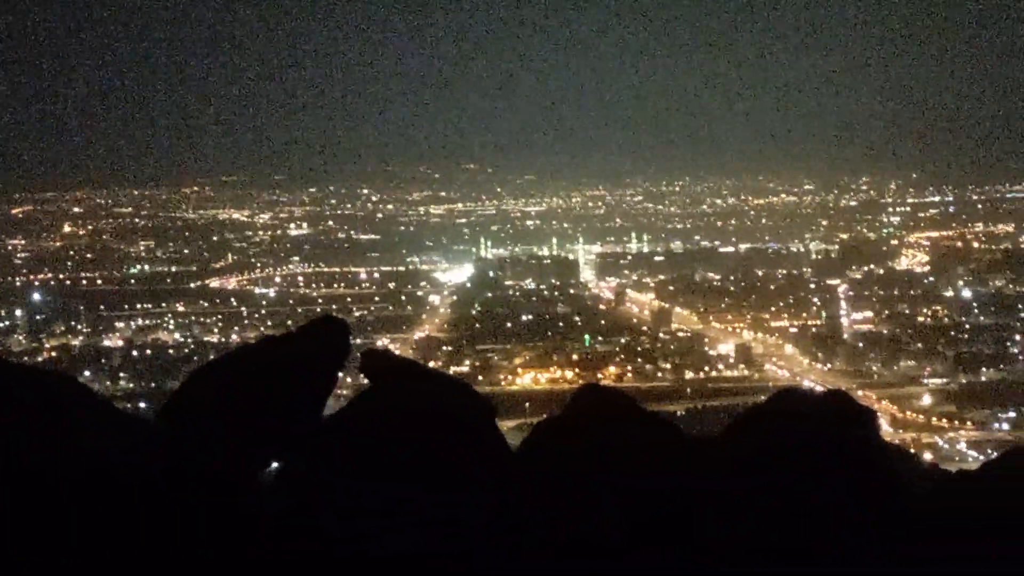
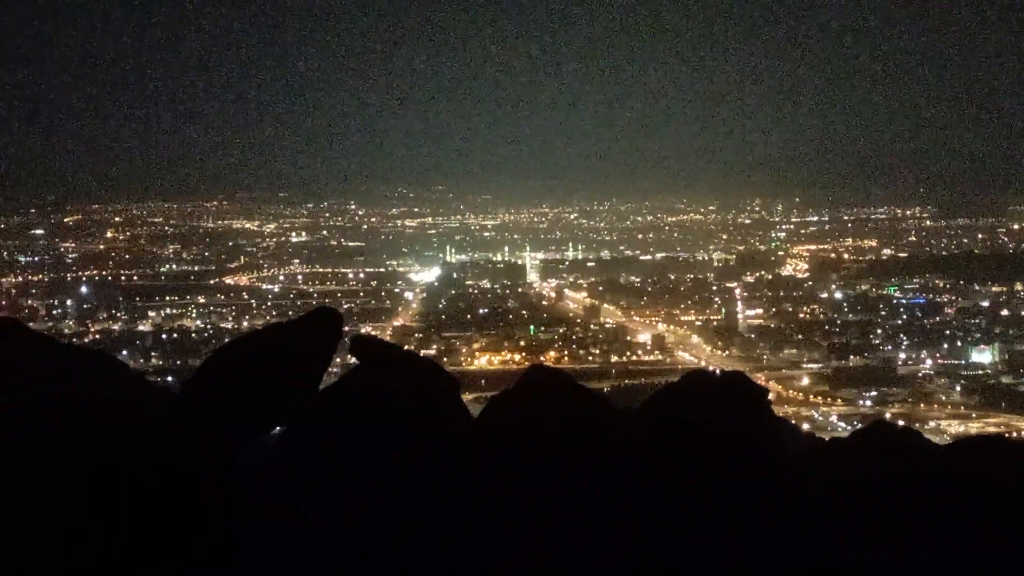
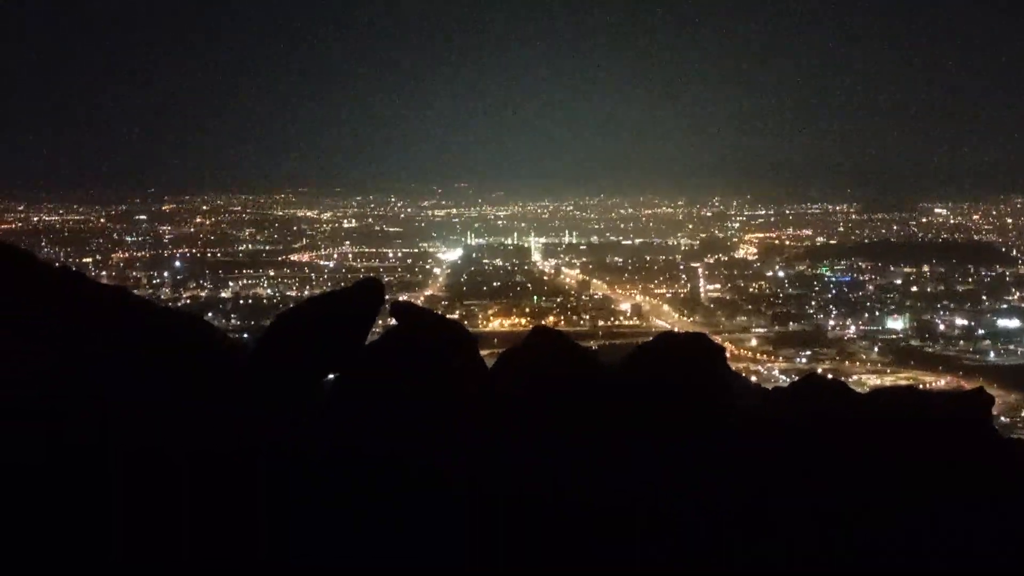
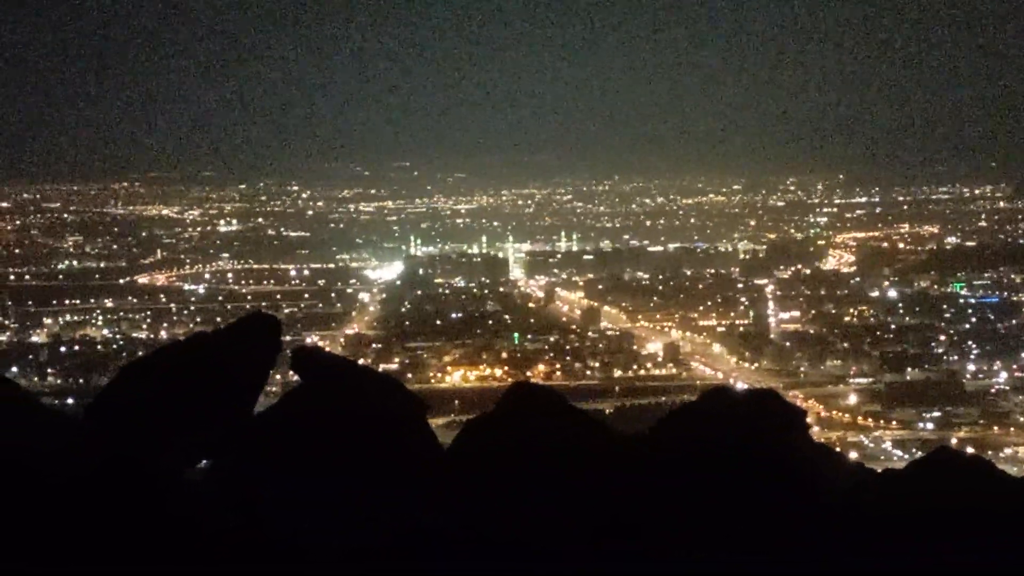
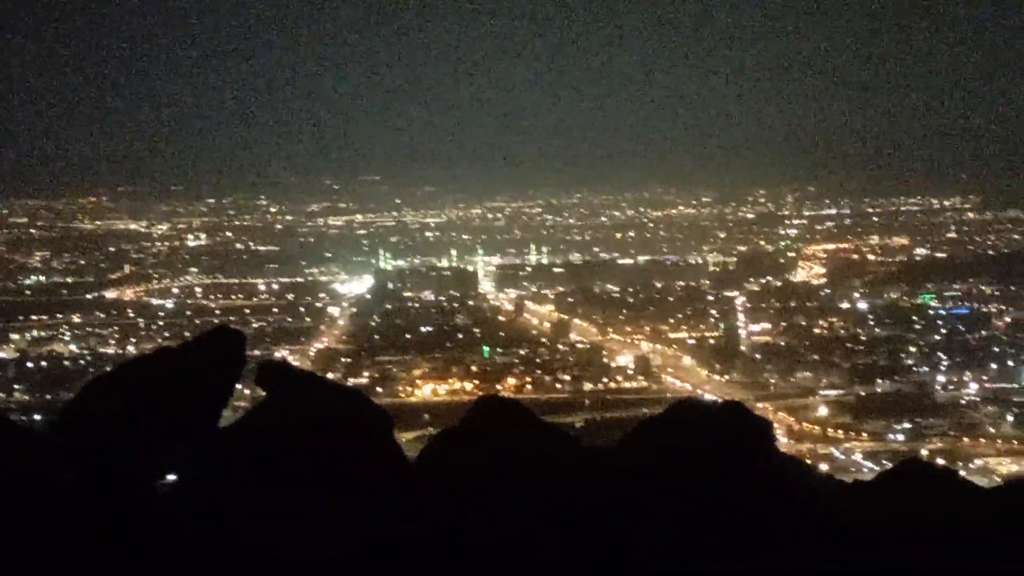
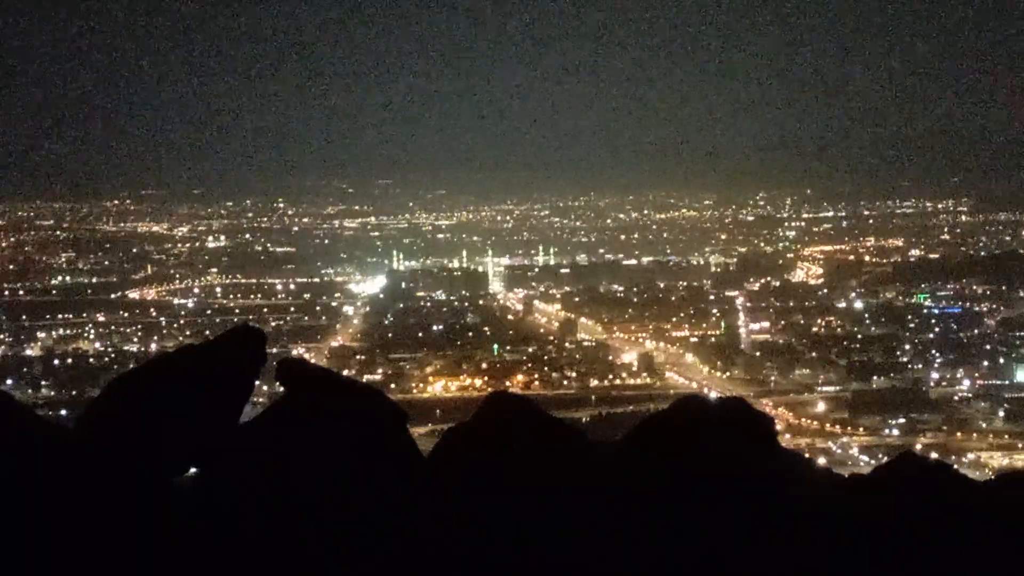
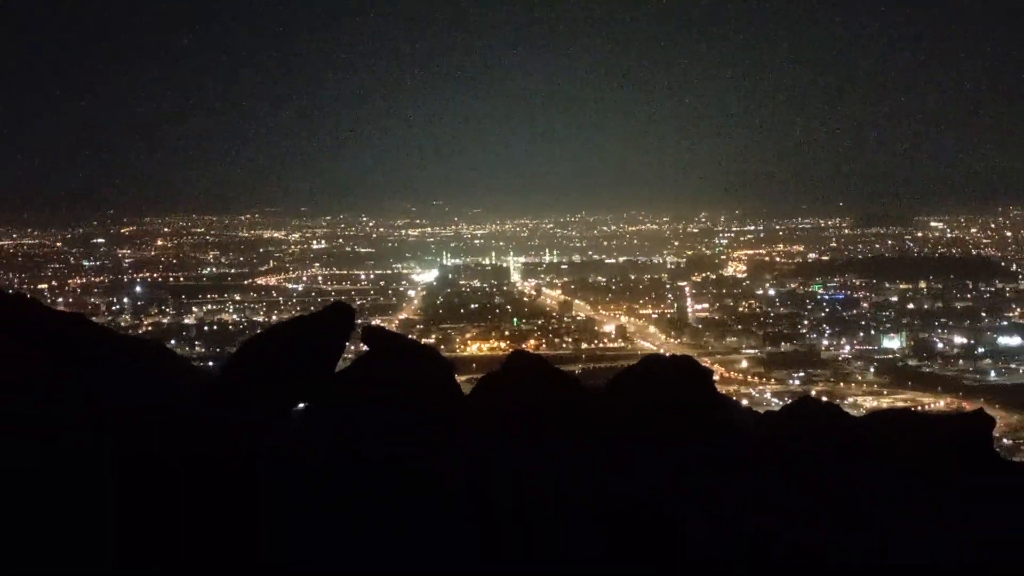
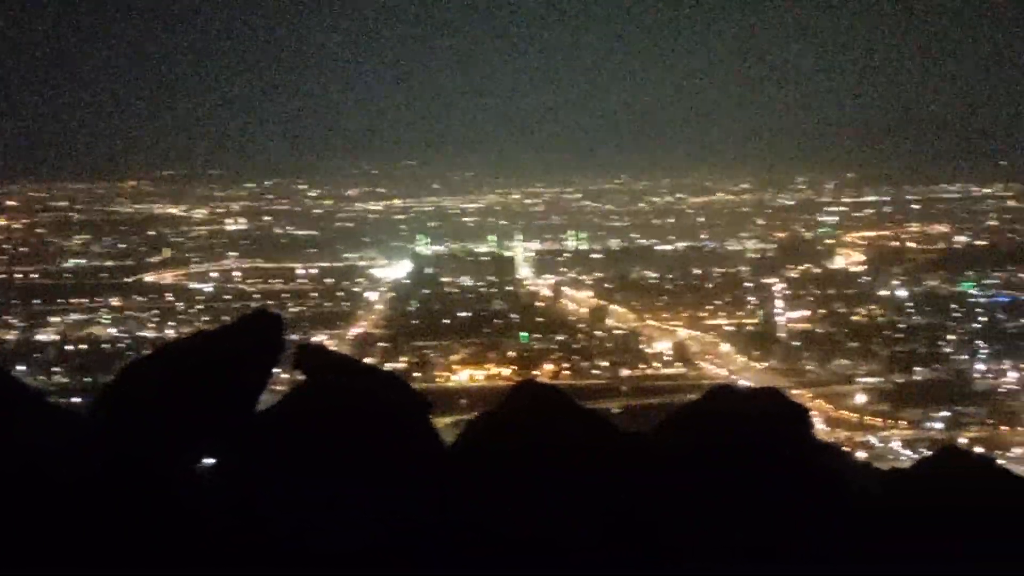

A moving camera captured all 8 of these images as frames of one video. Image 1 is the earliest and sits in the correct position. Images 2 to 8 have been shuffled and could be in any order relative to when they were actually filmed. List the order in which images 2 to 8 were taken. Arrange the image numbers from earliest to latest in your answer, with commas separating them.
8, 5, 4, 6, 2, 7, 3
